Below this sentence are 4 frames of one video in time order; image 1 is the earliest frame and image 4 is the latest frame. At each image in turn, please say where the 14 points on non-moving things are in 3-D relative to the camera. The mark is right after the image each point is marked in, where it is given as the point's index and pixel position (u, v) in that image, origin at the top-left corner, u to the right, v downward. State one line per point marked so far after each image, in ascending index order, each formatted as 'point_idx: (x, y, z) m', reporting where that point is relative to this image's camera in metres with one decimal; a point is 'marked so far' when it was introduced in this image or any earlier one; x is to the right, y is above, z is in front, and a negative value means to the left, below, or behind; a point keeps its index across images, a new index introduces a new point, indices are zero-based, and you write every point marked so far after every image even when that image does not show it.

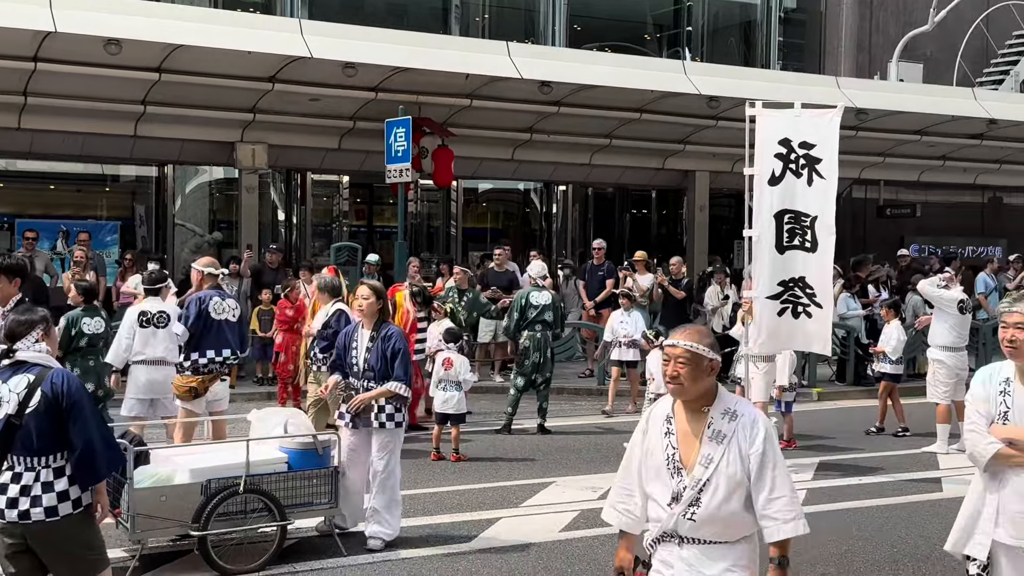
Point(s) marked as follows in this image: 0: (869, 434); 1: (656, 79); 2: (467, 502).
0: (+3.4, -1.4, +10.4) m
1: (+2.1, +2.9, +15.4) m
2: (-0.3, -1.5, +7.5) m
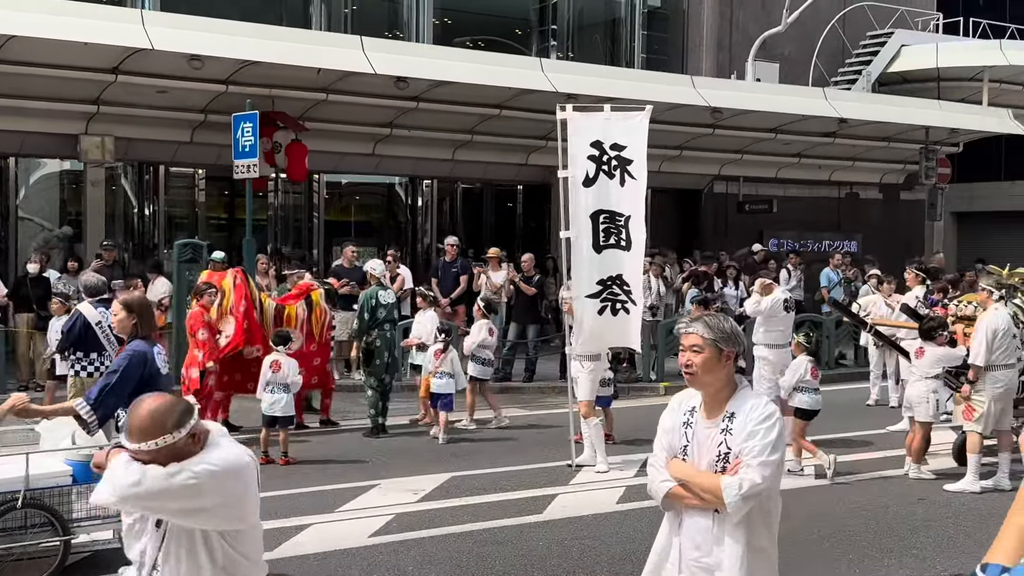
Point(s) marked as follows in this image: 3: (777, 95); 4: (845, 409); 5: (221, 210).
0: (+1.8, -1.4, +10.7) m
1: (0.0, +3.0, +15.5) m
2: (-1.6, -1.5, +7.4) m
3: (+4.4, +3.2, +18.3) m
4: (+3.6, -1.3, +12.0) m
5: (-4.5, +1.2, +17.2) m
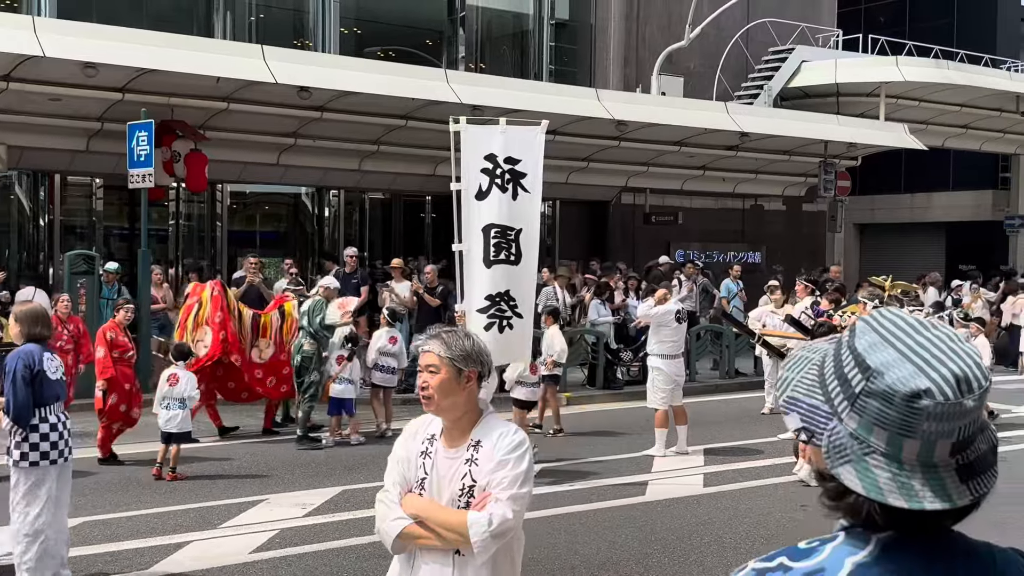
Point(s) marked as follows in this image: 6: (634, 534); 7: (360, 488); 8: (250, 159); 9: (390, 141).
0: (+0.8, -1.5, +10.8) m
1: (-1.3, +2.8, +15.5) m
2: (-2.3, -1.6, +7.3) m
3: (+2.9, +3.0, +18.6) m
4: (+2.5, -1.4, +12.2) m
5: (-6.0, +1.0, +16.8) m
6: (+0.8, -1.6, +7.3) m
7: (-1.2, -1.6, +8.5) m
8: (-4.0, +2.0, +16.7) m
9: (-1.9, +2.3, +17.5) m
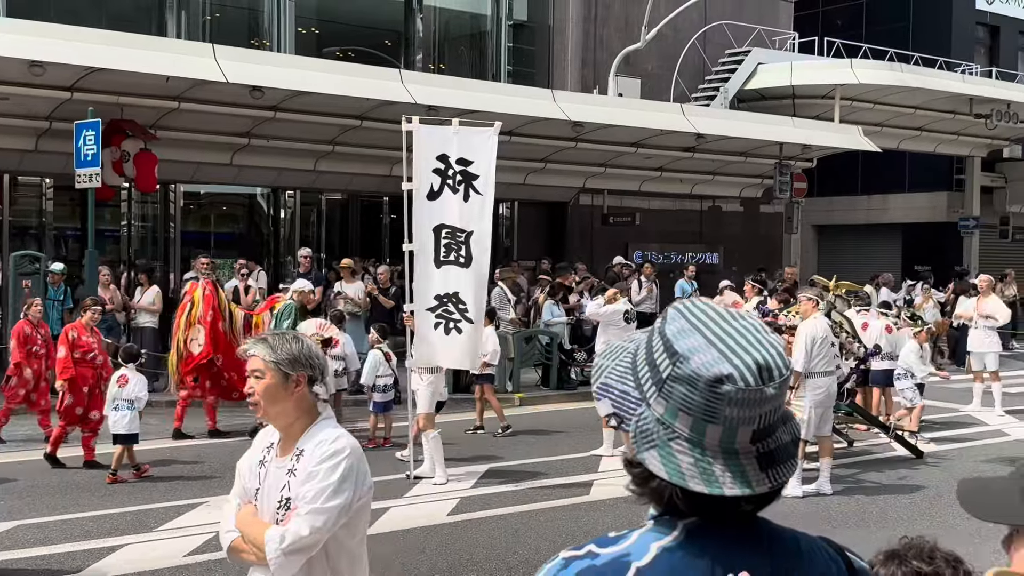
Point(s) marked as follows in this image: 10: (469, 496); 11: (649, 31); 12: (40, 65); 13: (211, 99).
0: (+0.3, -1.5, +10.8) m
1: (-1.9, +2.8, +15.4) m
2: (-2.7, -1.6, +7.2) m
3: (+2.1, +3.0, +18.7) m
4: (+2.0, -1.4, +12.3) m
5: (-6.7, +1.0, +16.6) m
6: (+0.4, -1.6, +7.3) m
7: (-1.6, -1.6, +8.5) m
8: (-4.7, +1.9, +16.6) m
9: (-2.6, +2.3, +17.4) m
10: (-0.3, -1.6, +8.4) m
11: (+2.4, +4.6, +19.7) m
12: (-5.5, +2.6, +12.7) m
13: (-4.1, +2.6, +14.9) m
